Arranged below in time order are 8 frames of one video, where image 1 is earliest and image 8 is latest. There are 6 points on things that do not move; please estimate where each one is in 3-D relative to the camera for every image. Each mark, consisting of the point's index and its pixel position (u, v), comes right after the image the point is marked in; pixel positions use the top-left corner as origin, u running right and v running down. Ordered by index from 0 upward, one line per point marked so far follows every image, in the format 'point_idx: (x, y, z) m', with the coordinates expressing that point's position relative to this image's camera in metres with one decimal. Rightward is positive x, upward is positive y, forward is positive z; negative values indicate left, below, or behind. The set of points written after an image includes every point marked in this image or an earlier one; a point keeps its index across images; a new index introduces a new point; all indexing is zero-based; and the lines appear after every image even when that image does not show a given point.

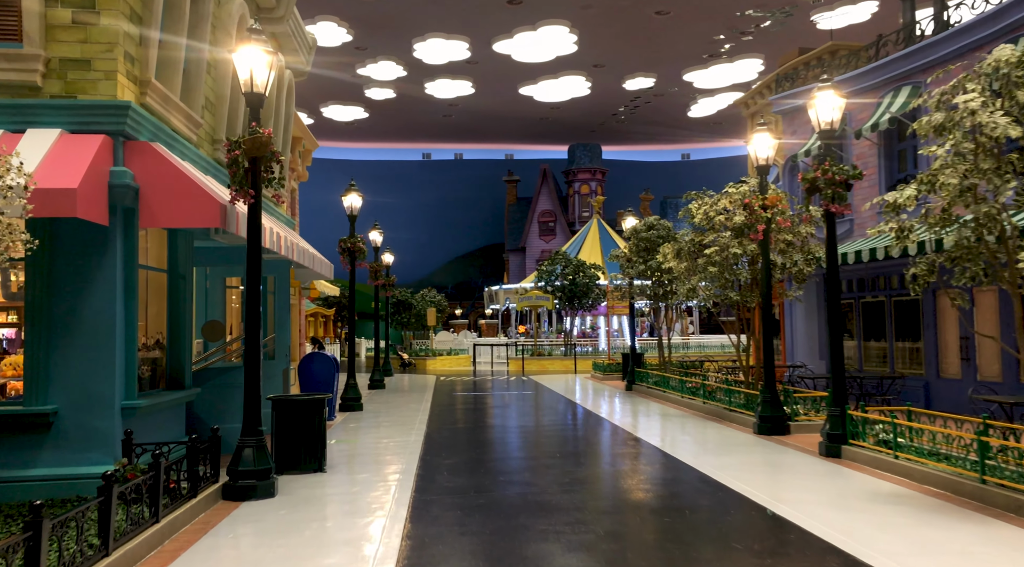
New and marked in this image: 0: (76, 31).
0: (-4.6, +2.7, +9.9) m
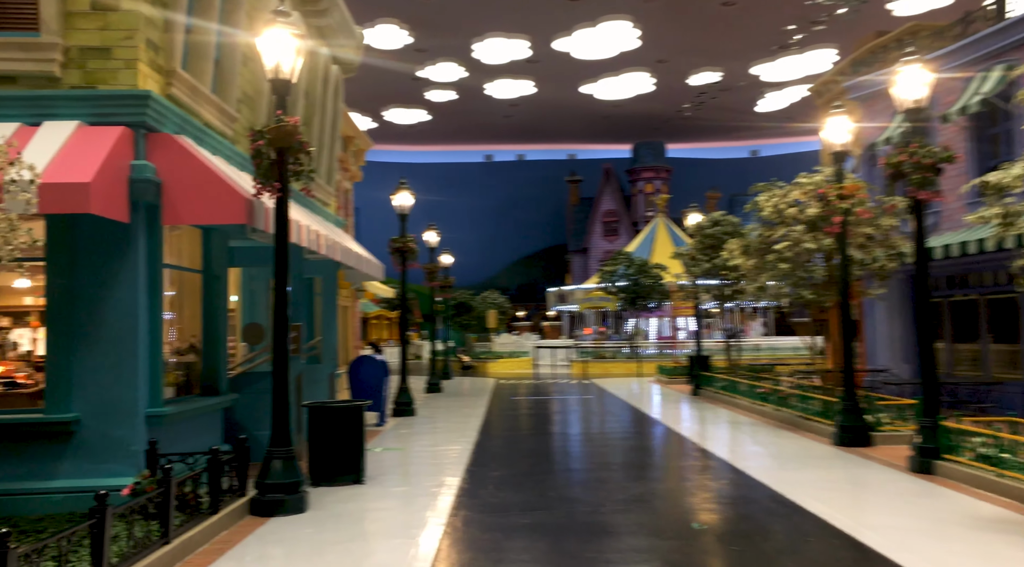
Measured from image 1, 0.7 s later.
0: (-4.1, +2.6, +9.4) m
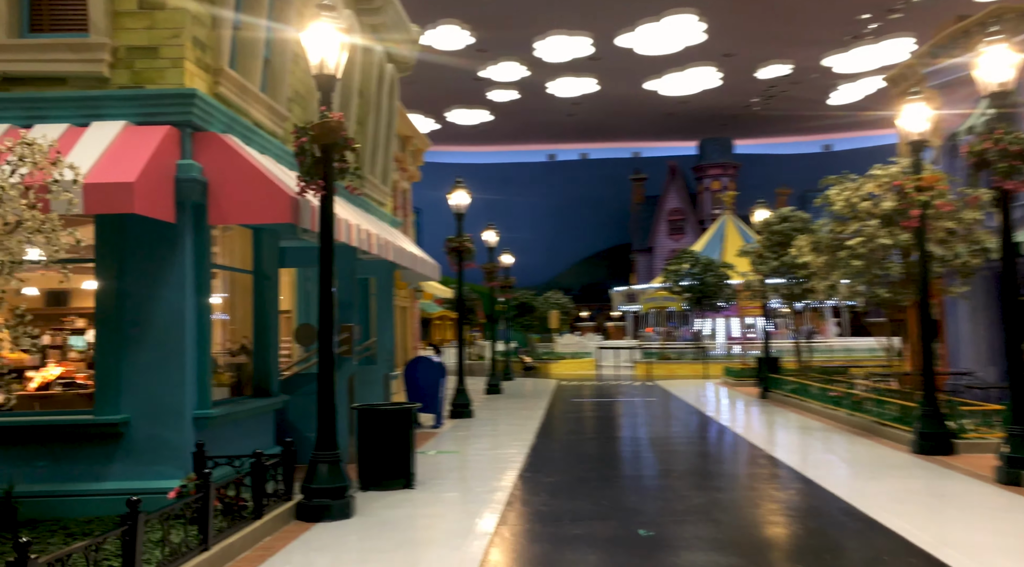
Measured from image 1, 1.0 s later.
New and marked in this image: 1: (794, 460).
0: (-3.6, +2.6, +9.3) m
1: (+3.6, -2.3, +12.1) m
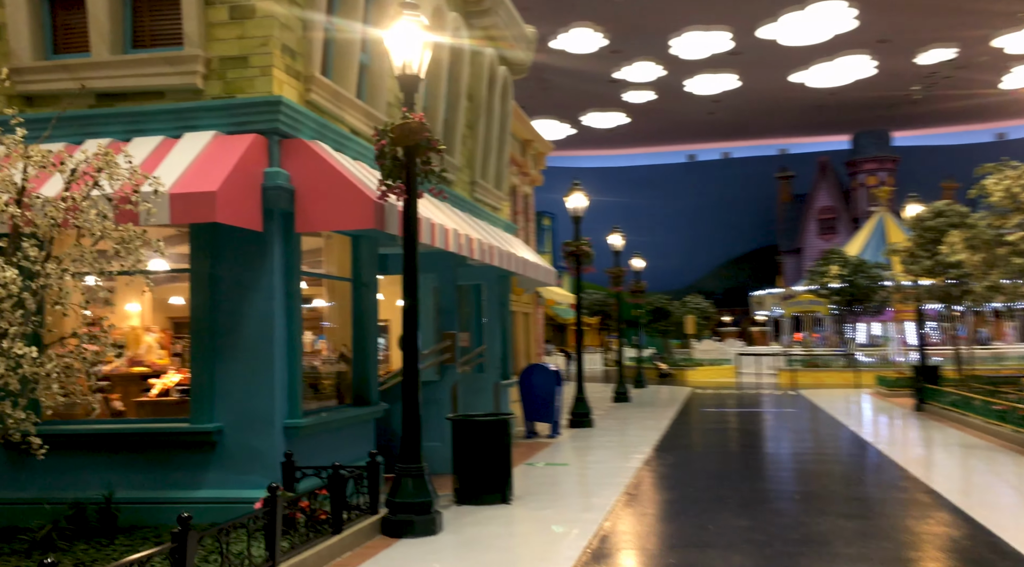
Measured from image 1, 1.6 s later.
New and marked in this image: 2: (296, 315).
0: (-2.7, +2.5, +9.3) m
1: (+4.9, -2.3, +11.0) m
2: (-2.1, -0.3, +9.3) m
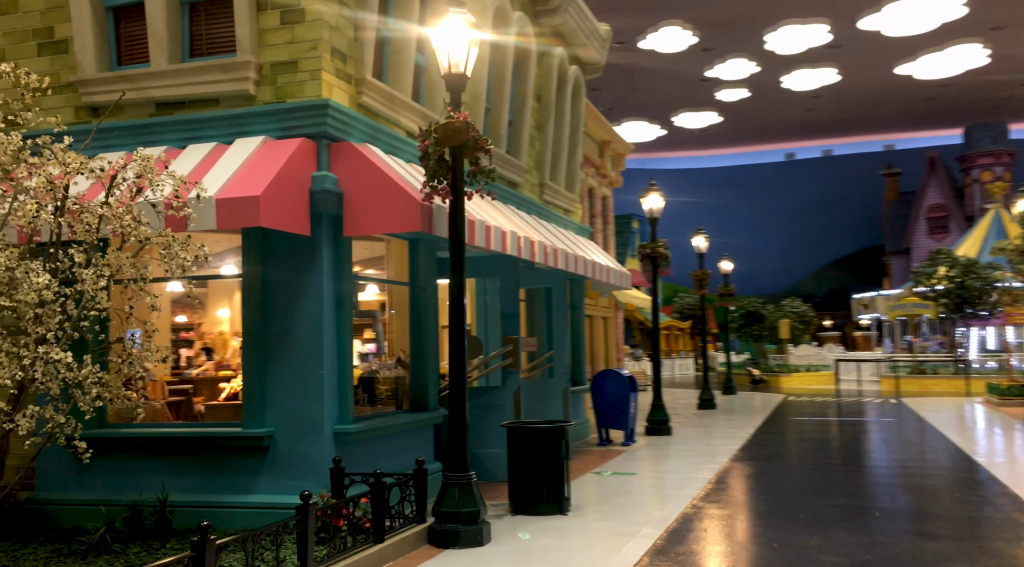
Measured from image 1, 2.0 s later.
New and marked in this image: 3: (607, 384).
0: (-2.3, +2.5, +9.3) m
1: (+5.6, -2.3, +10.2) m
2: (-1.6, -0.4, +9.2) m
3: (+1.6, -1.7, +15.9) m
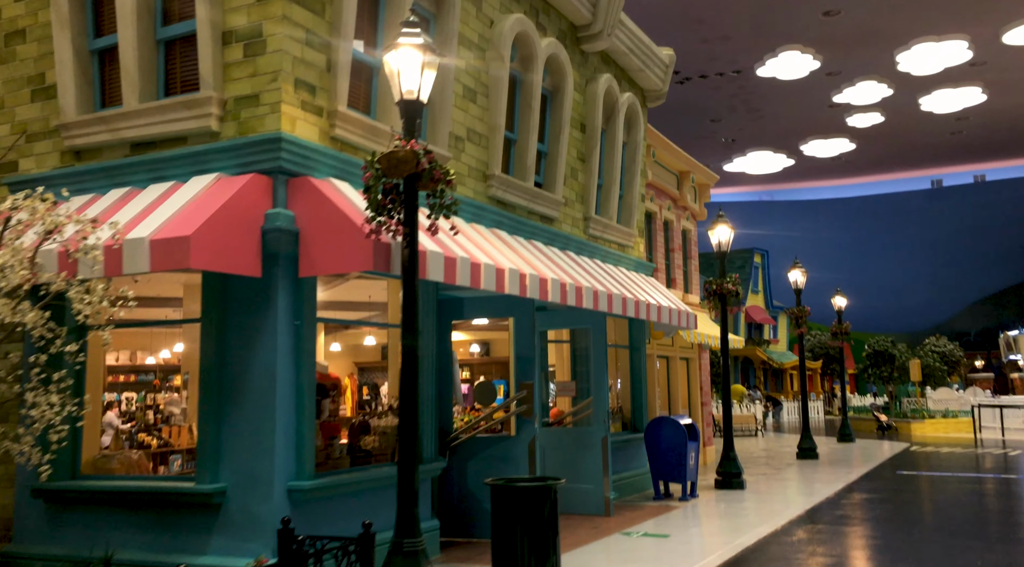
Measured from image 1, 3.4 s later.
0: (-2.5, +2.1, +8.9) m
1: (+5.4, -2.6, +8.4) m
2: (-1.9, -0.8, +8.6) m
3: (+2.3, -2.3, +14.6) m
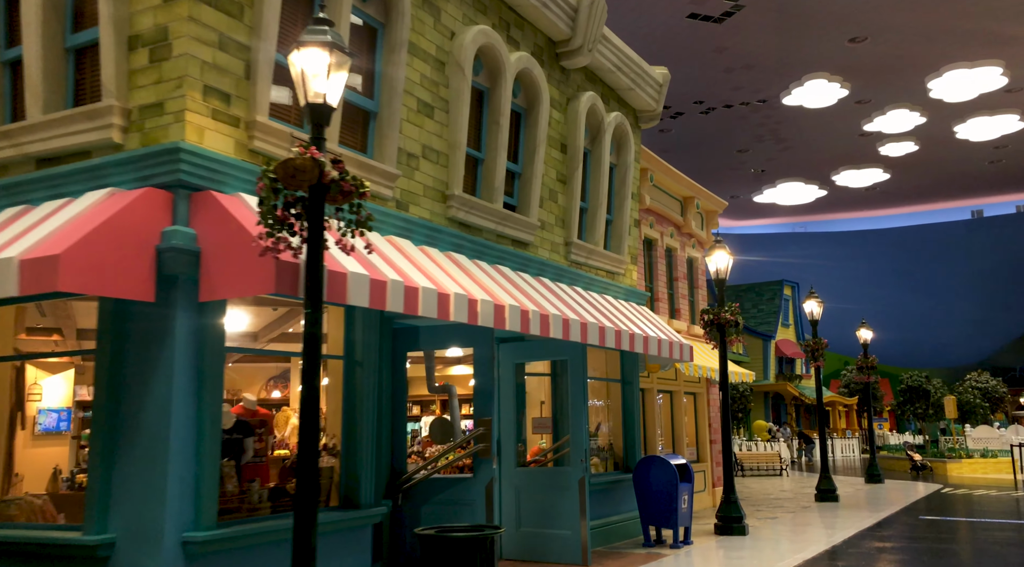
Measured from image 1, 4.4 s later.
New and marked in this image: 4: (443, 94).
0: (-3.1, +1.8, +8.1) m
1: (+4.8, -2.8, +7.1) m
2: (-2.5, -1.0, +7.7) m
3: (+2.0, -2.7, +13.5) m
4: (-0.8, +2.3, +11.4) m
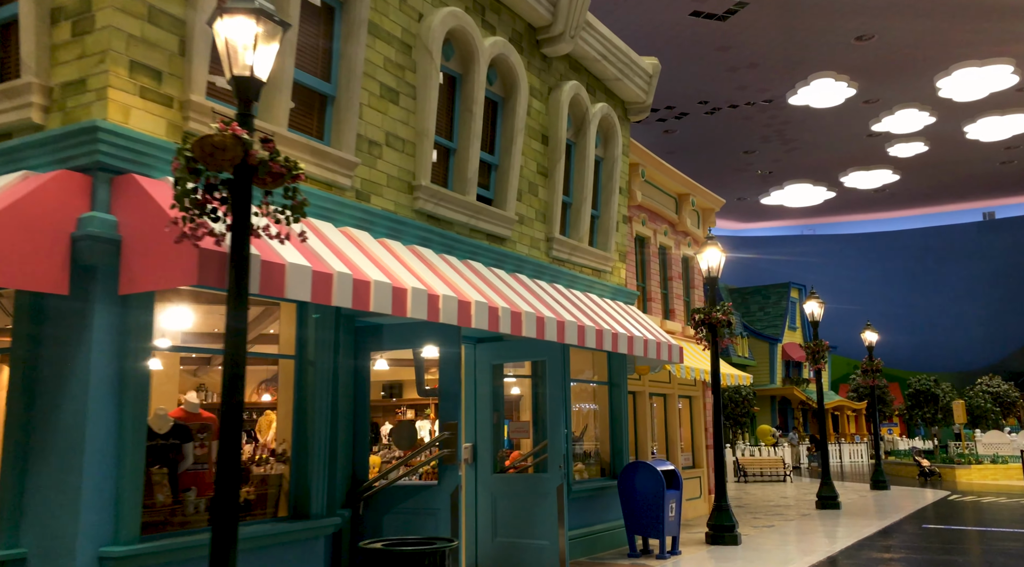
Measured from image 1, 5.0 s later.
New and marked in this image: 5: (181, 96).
0: (-3.5, +1.9, +7.5) m
1: (+4.4, -2.7, +6.4) m
2: (-2.8, -0.9, +7.1) m
3: (+1.7, -2.7, +12.8) m
4: (-1.2, +2.4, +10.8) m
5: (-2.7, +1.6, +7.8) m
